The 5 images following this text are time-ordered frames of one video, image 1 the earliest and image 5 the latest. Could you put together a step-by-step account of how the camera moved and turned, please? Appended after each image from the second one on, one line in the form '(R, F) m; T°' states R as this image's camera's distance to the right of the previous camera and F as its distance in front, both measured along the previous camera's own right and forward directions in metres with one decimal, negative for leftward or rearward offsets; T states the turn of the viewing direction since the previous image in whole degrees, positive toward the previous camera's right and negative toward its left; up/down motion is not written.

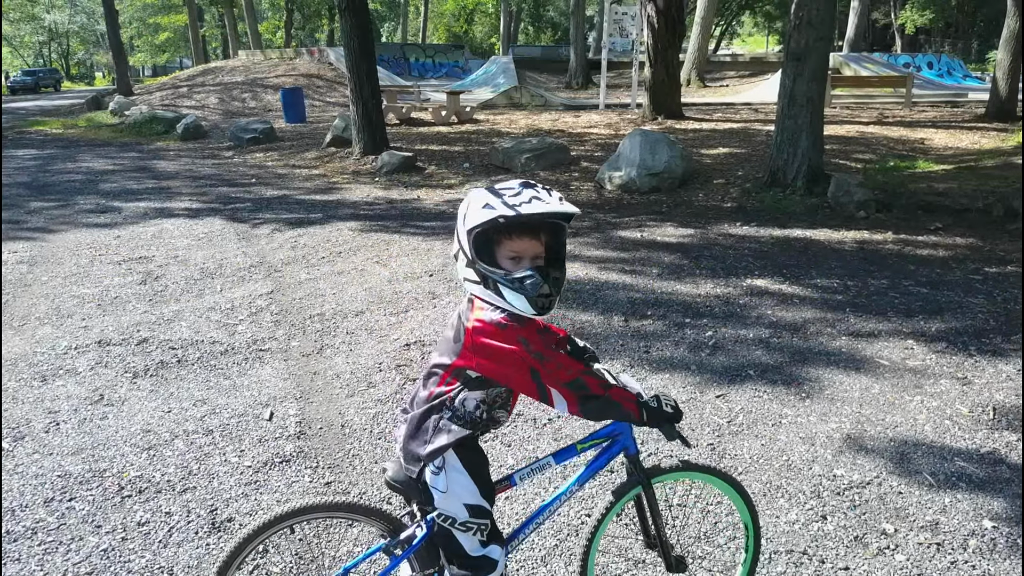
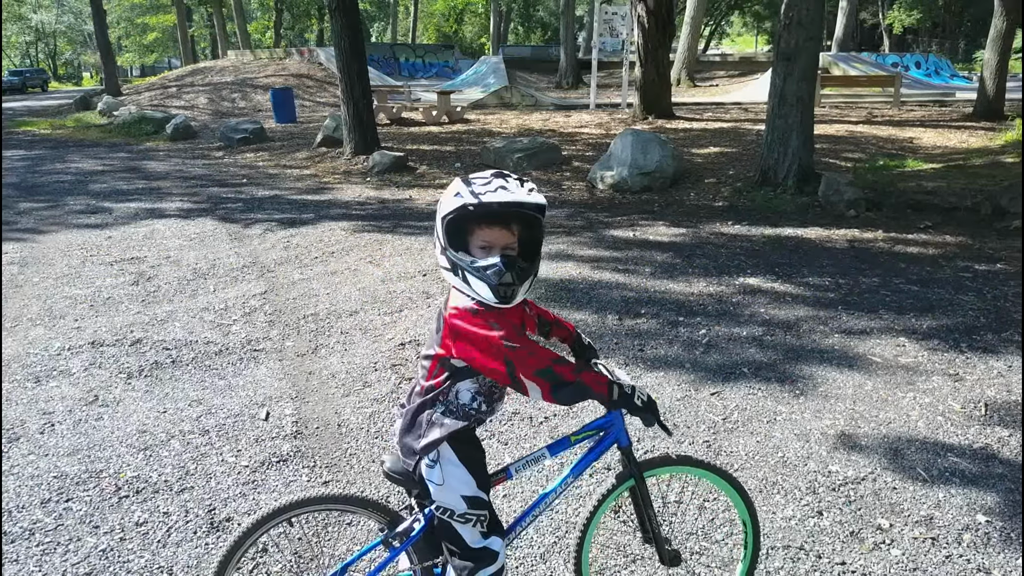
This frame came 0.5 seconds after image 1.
(0.0, 0.0) m; +1°
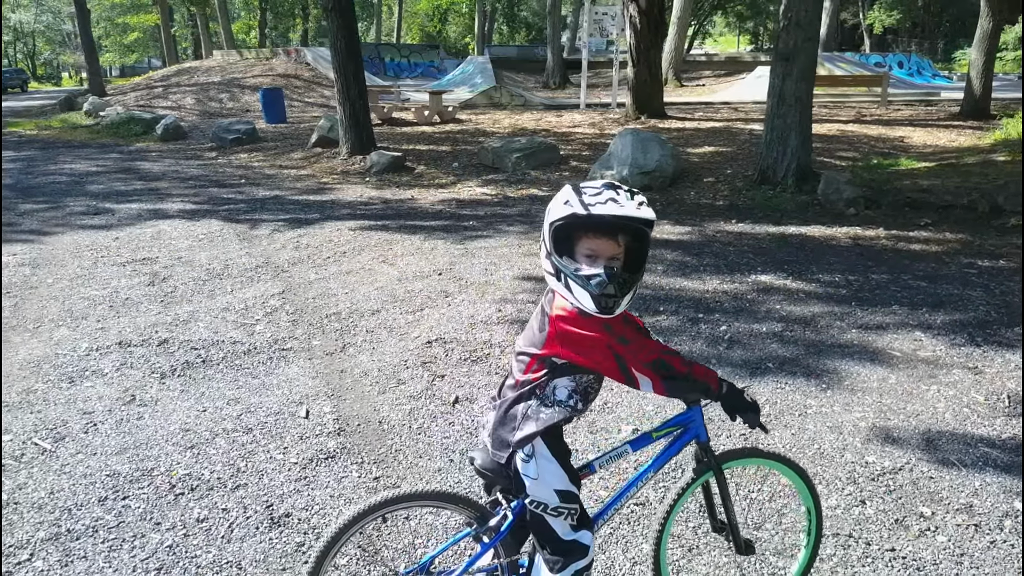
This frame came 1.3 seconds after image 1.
(-0.2, -0.1) m; +1°
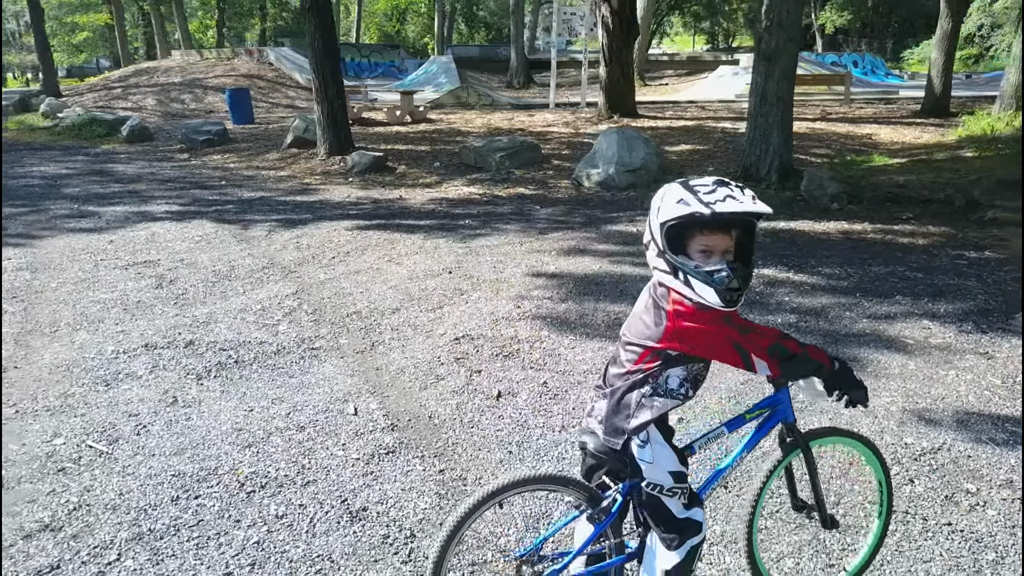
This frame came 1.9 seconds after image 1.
(-0.4, -0.1) m; +3°
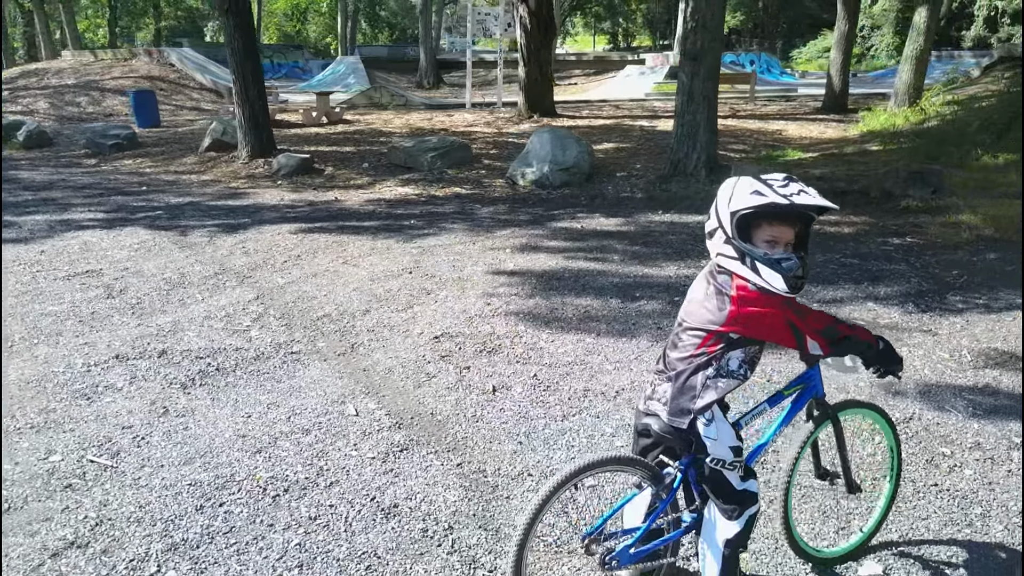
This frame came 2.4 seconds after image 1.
(-0.4, -0.1) m; +6°
